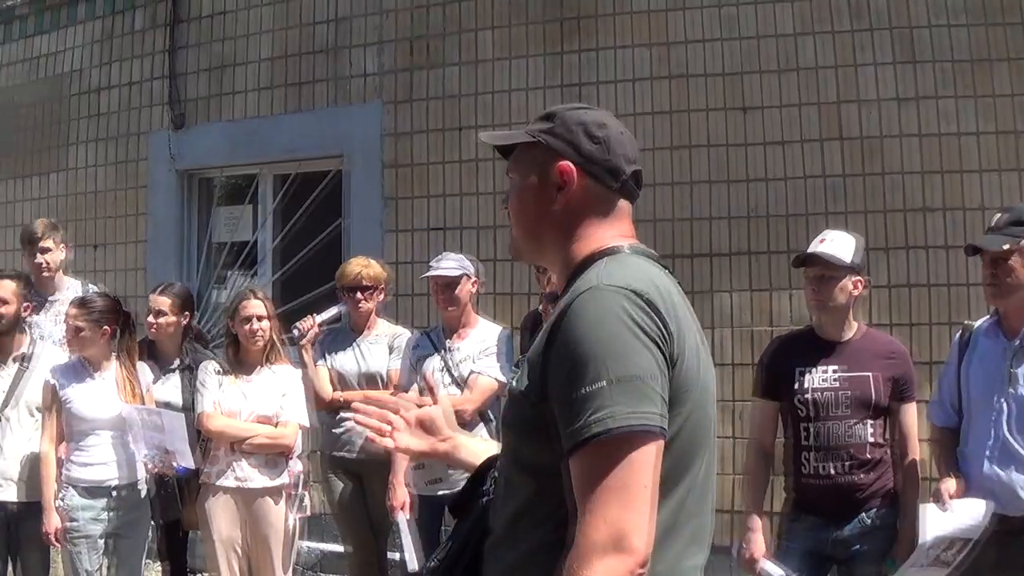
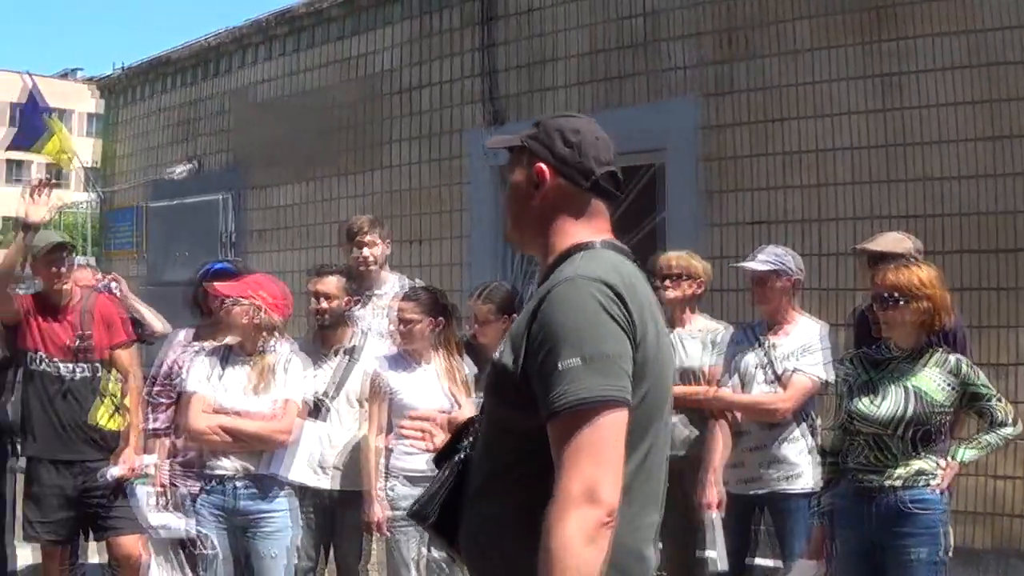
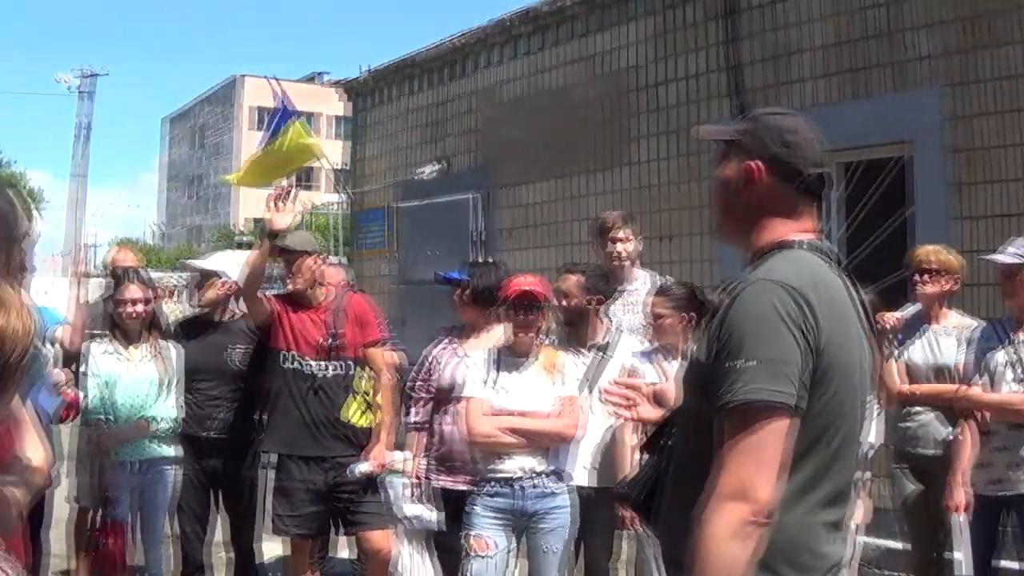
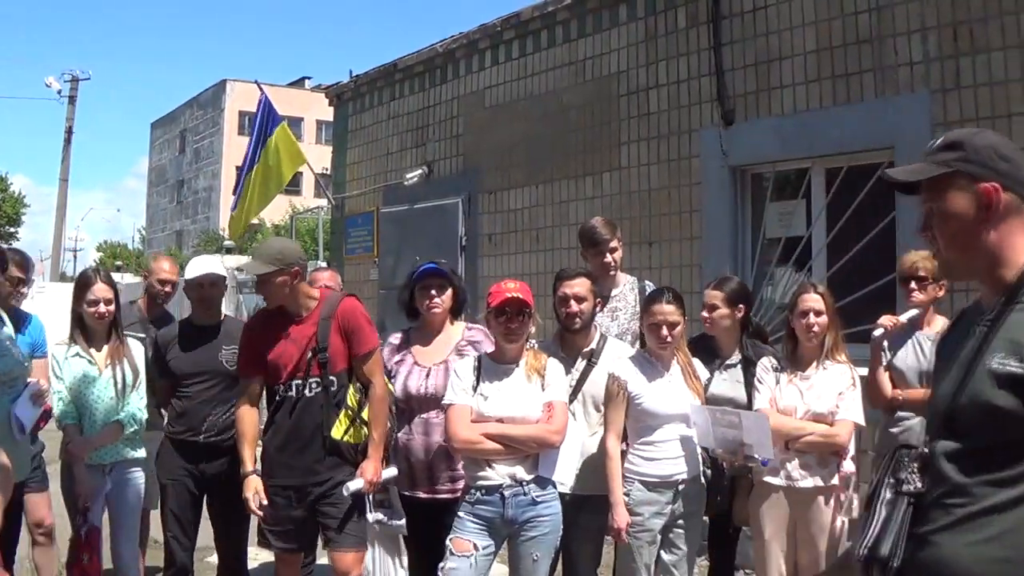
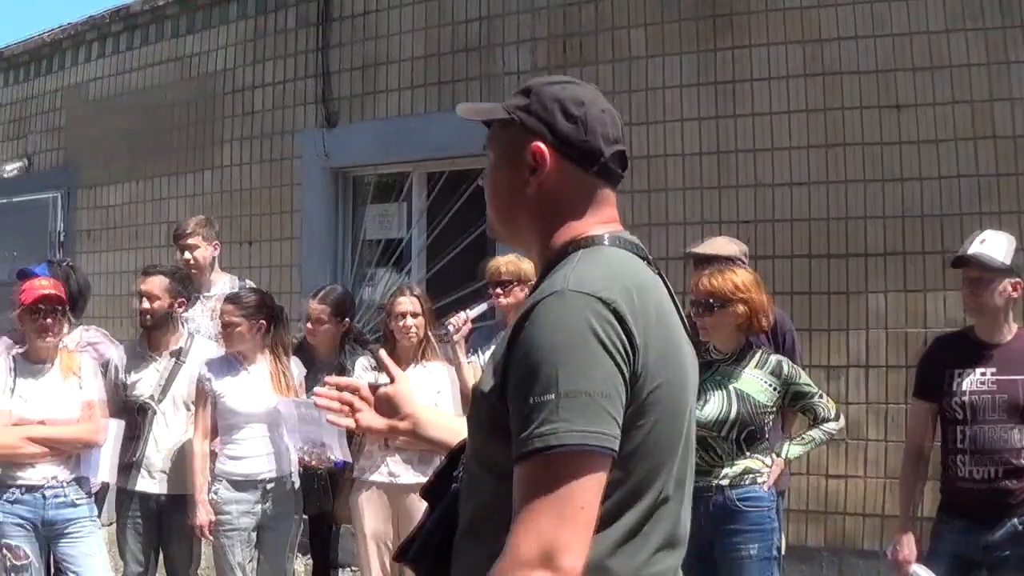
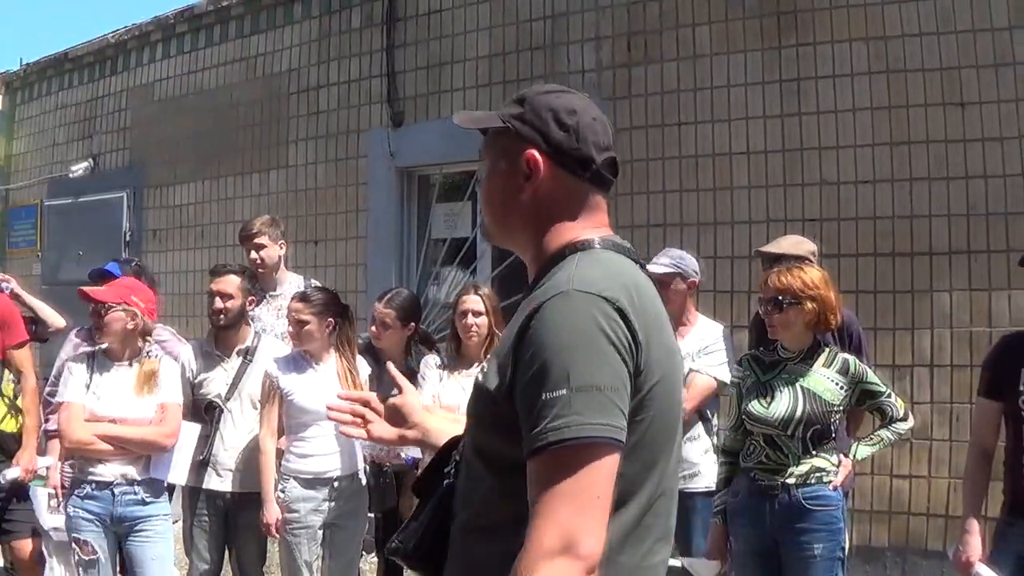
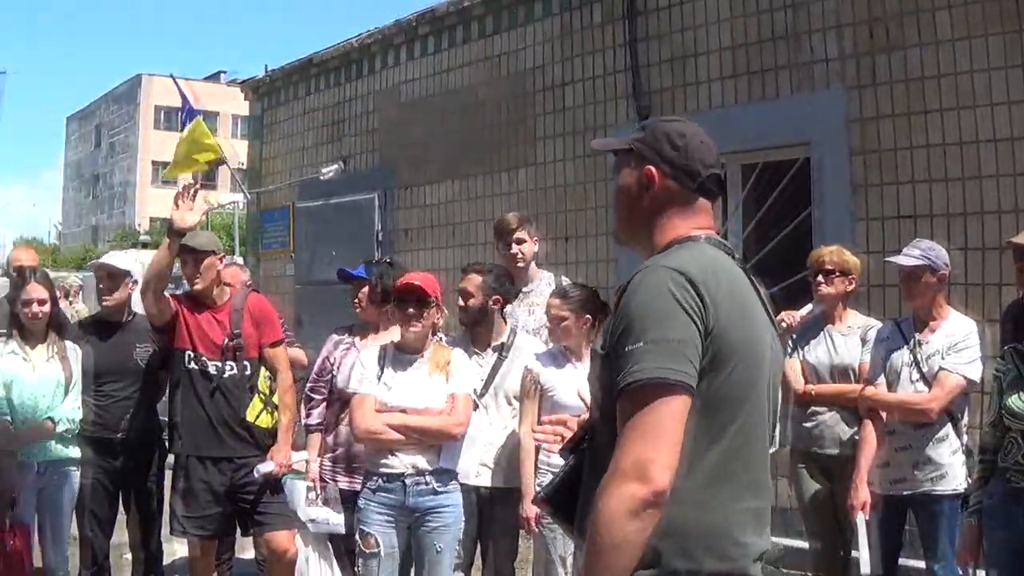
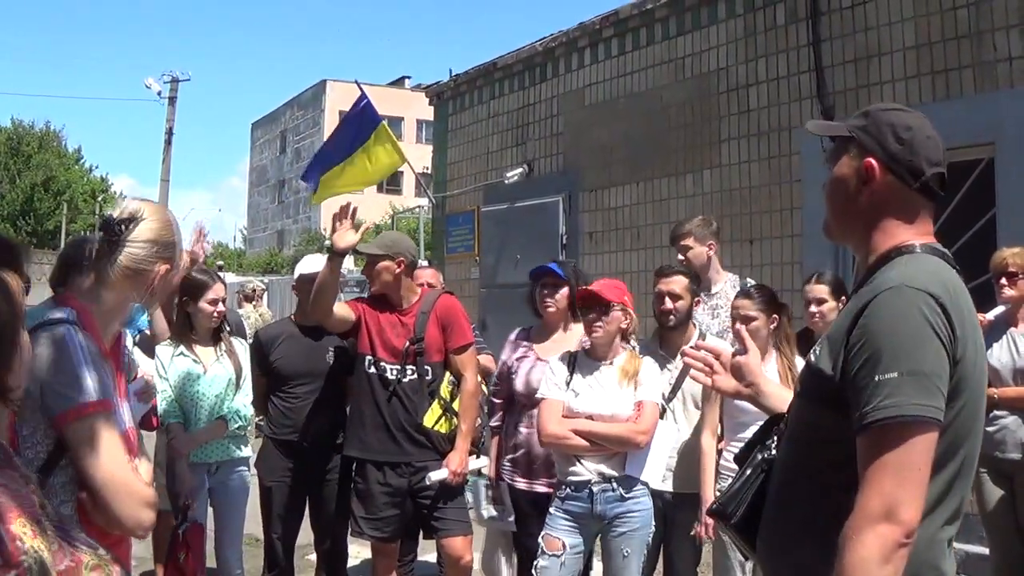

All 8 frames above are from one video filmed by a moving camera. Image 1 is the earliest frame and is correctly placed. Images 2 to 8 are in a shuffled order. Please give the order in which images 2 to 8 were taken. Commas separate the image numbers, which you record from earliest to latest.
5, 6, 2, 7, 3, 8, 4
